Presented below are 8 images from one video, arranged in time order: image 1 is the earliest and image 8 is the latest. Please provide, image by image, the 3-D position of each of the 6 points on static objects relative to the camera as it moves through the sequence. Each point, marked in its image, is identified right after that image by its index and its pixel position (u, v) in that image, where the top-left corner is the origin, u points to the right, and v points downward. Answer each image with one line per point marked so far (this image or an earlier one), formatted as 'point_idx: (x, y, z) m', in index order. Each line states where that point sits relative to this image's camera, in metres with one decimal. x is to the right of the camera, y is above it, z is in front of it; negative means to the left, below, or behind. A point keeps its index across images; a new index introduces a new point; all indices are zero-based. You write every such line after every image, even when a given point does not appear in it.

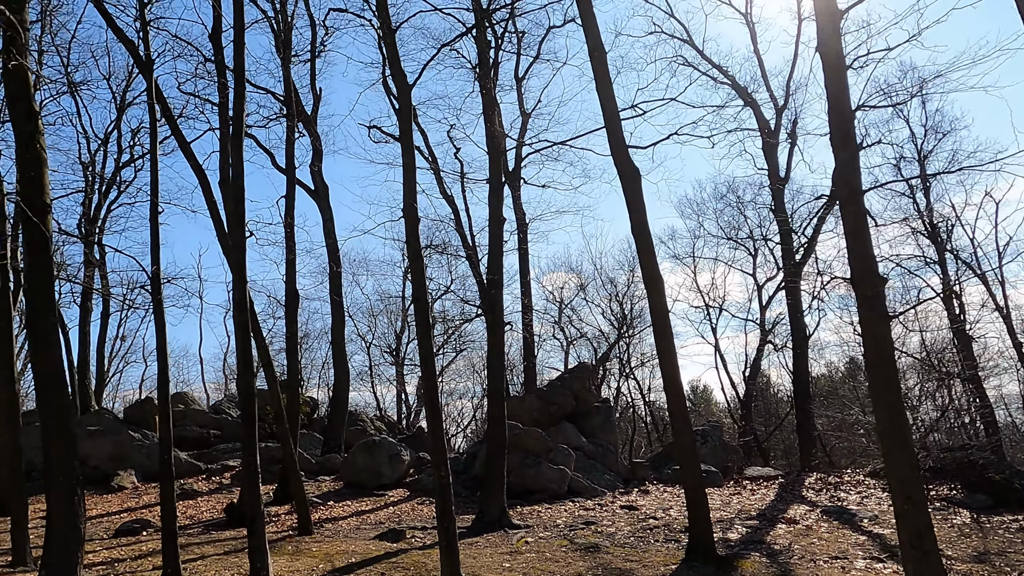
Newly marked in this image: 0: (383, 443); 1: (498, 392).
0: (-3.0, -3.6, +17.6) m
1: (-0.2, -1.8, +13.2) m
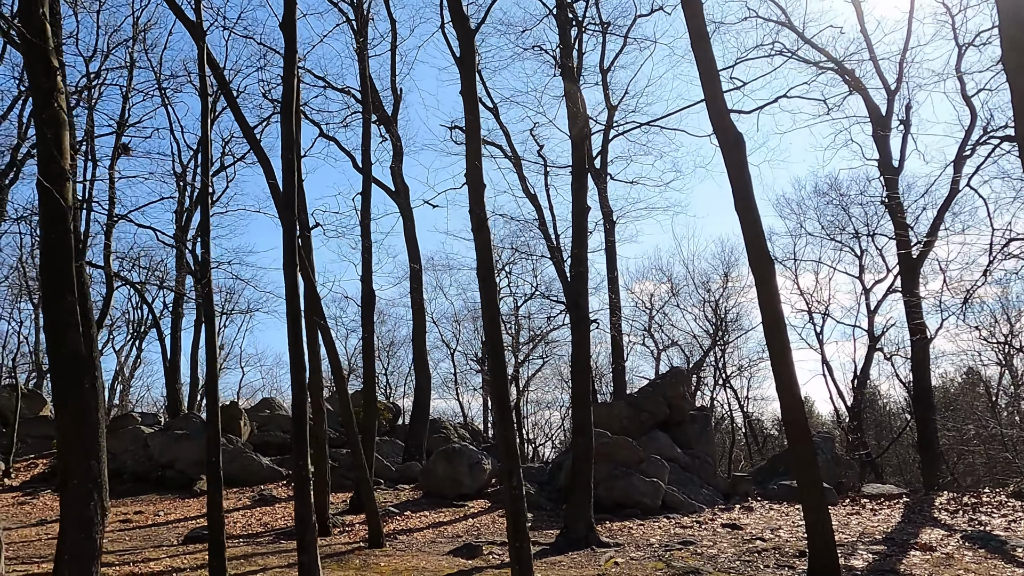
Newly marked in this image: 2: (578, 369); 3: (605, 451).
0: (-1.1, -3.6, +16.7) m
1: (+1.1, -1.7, +12.1) m
2: (+1.1, -1.2, +12.2) m
3: (+1.9, -3.3, +15.5) m
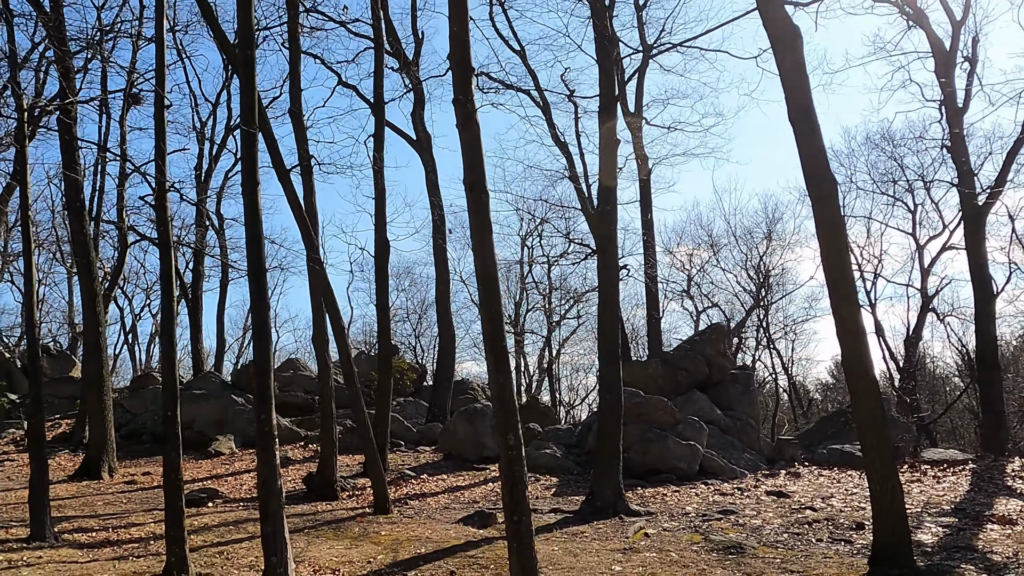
0: (-0.6, -2.5, +15.6) m
1: (+1.4, -0.9, +10.9) m
2: (+1.3, -0.4, +10.9) m
3: (+2.3, -2.3, +14.3) m
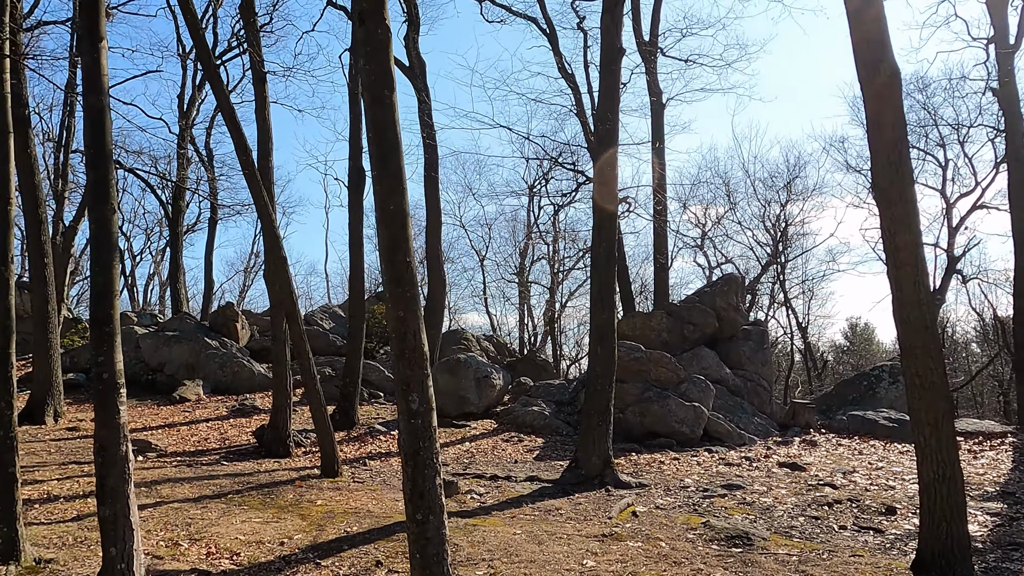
0: (-0.8, -1.4, +14.2) m
1: (+1.1, -0.1, +9.3) m
2: (+1.1, +0.4, +9.3) m
3: (+2.1, -1.3, +12.8) m
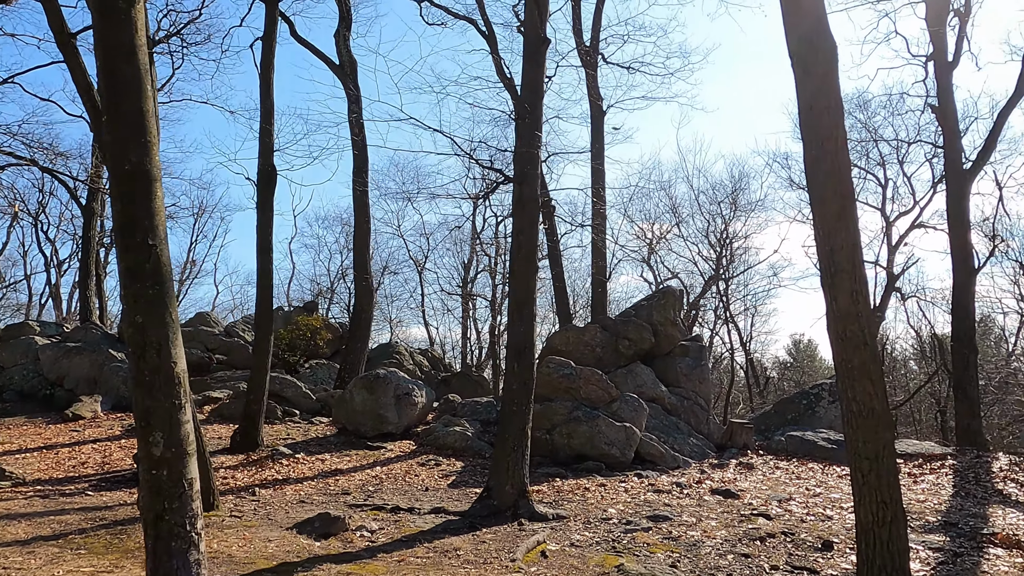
0: (-2.1, -1.6, +13.2) m
1: (+0.1, -0.2, +8.4) m
2: (+0.1, +0.3, +8.5) m
3: (+0.8, -1.5, +12.0) m
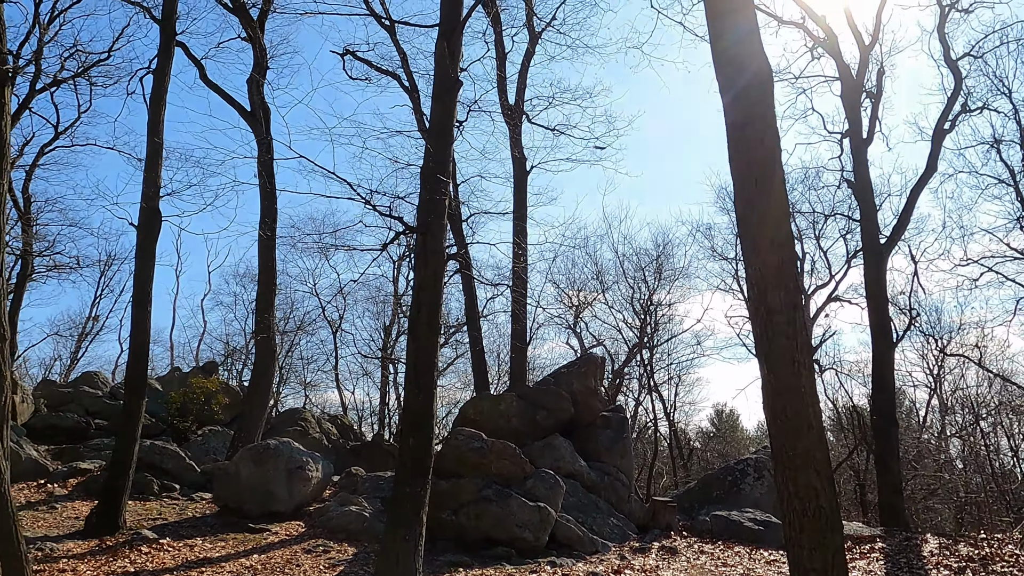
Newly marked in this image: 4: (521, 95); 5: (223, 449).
0: (-3.6, -2.5, +11.8) m
1: (-0.9, -0.8, +7.5) m
2: (-0.9, -0.3, +7.6) m
3: (-0.5, -2.5, +10.9) m
4: (+0.2, +4.6, +18.1) m
5: (-6.2, -3.4, +16.2) m
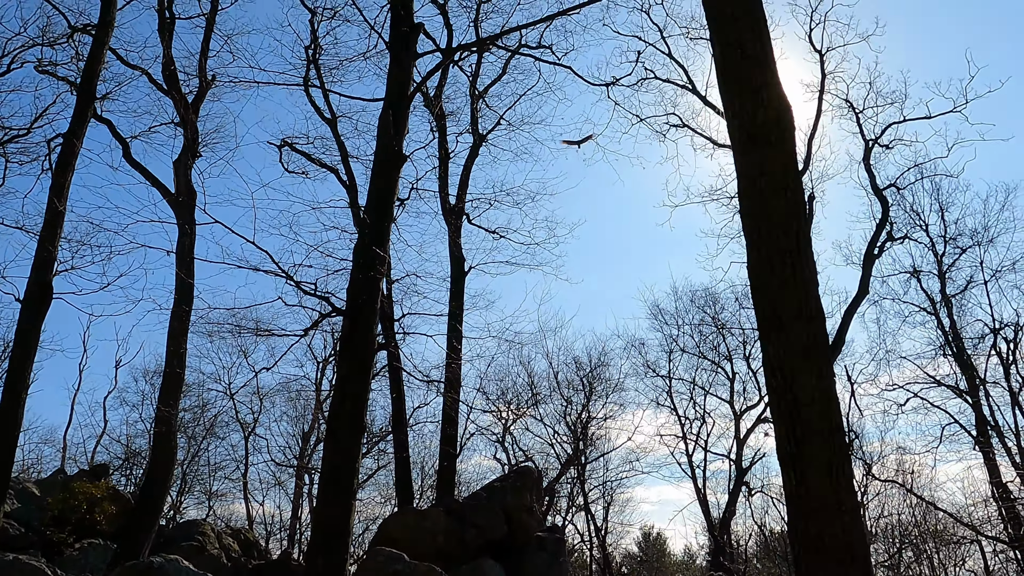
0: (-4.6, -3.7, +10.2) m
1: (-1.4, -1.6, +6.3) m
2: (-1.5, -1.1, +6.5) m
3: (-1.5, -3.7, +9.5) m
4: (-1.2, +2.2, +17.8) m
5: (-7.6, -5.1, +14.1) m
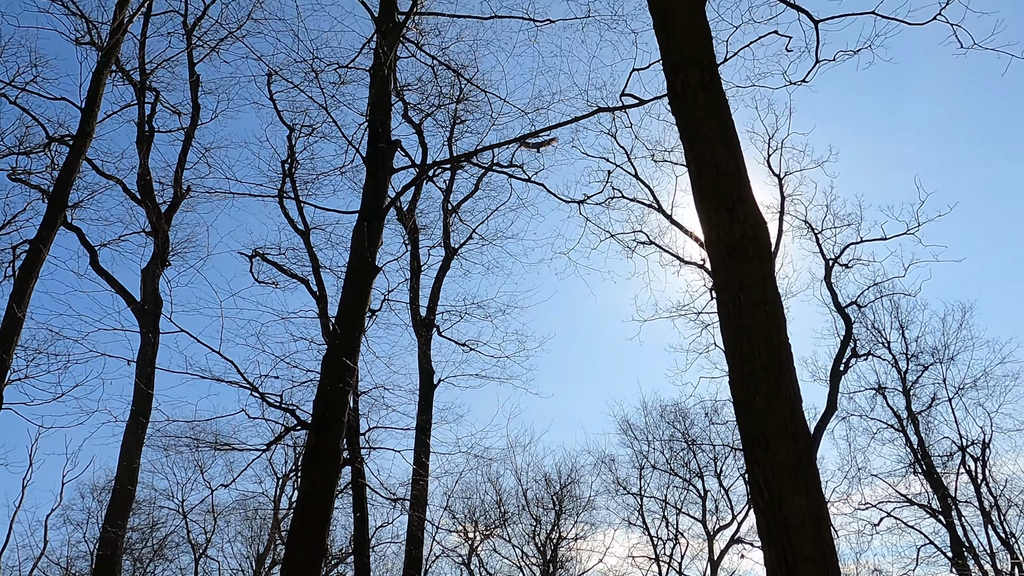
0: (-5.0, -5.1, +9.2) m
1: (-1.7, -2.5, +5.9) m
2: (-1.7, -2.0, +6.1) m
3: (-1.8, -5.0, +8.7) m
4: (-1.8, -0.5, +17.8) m
5: (-8.2, -7.1, +12.8) m
